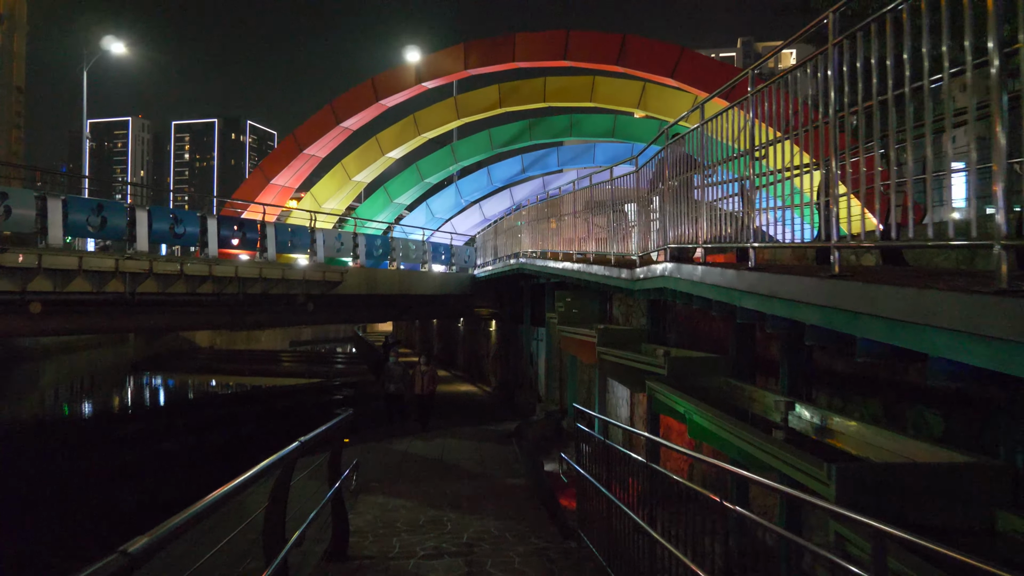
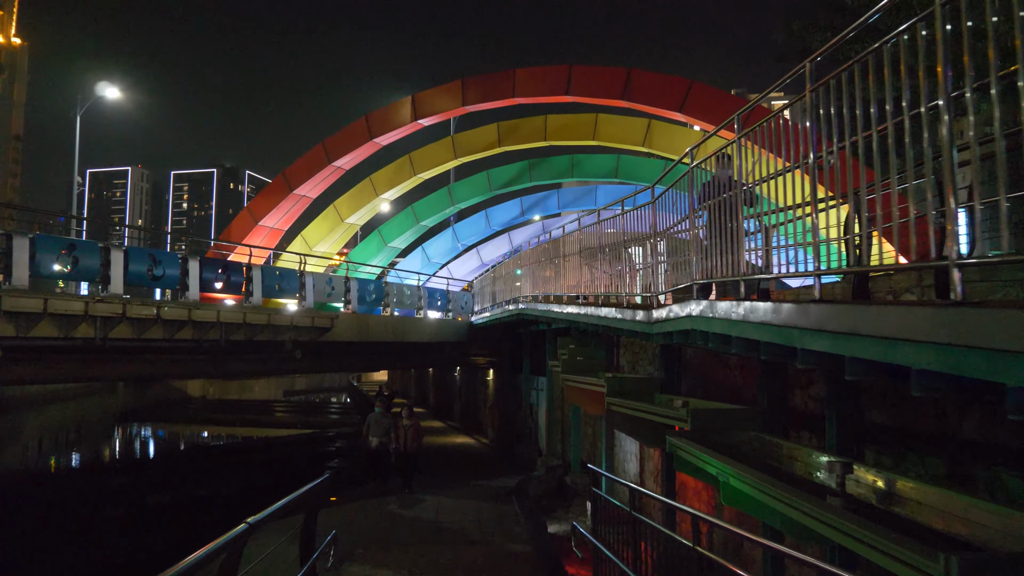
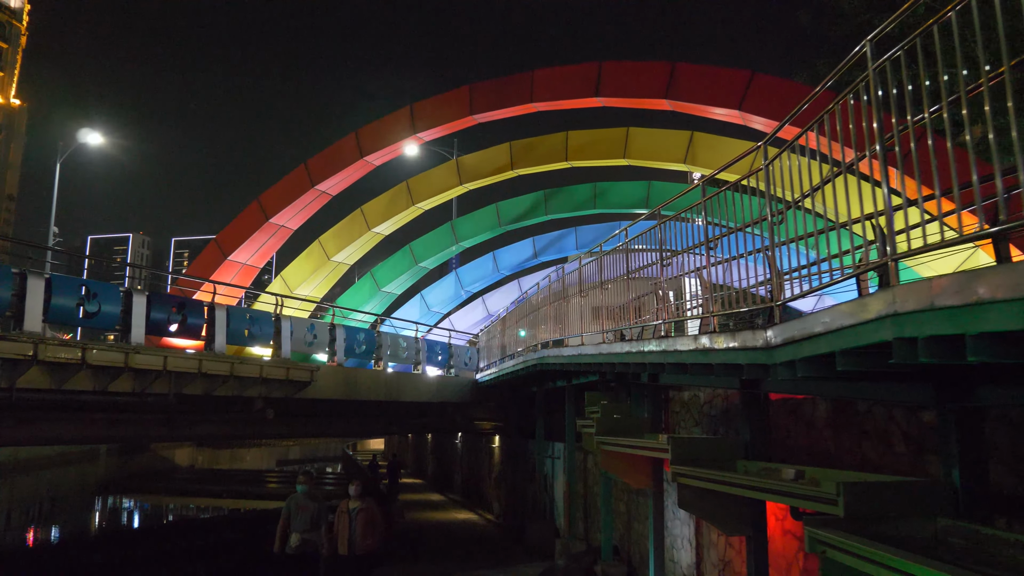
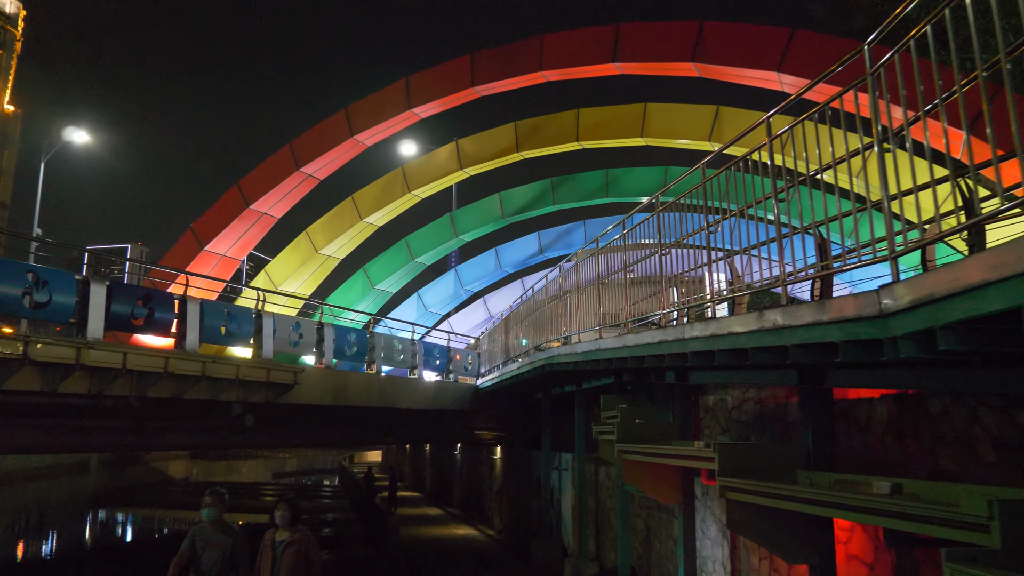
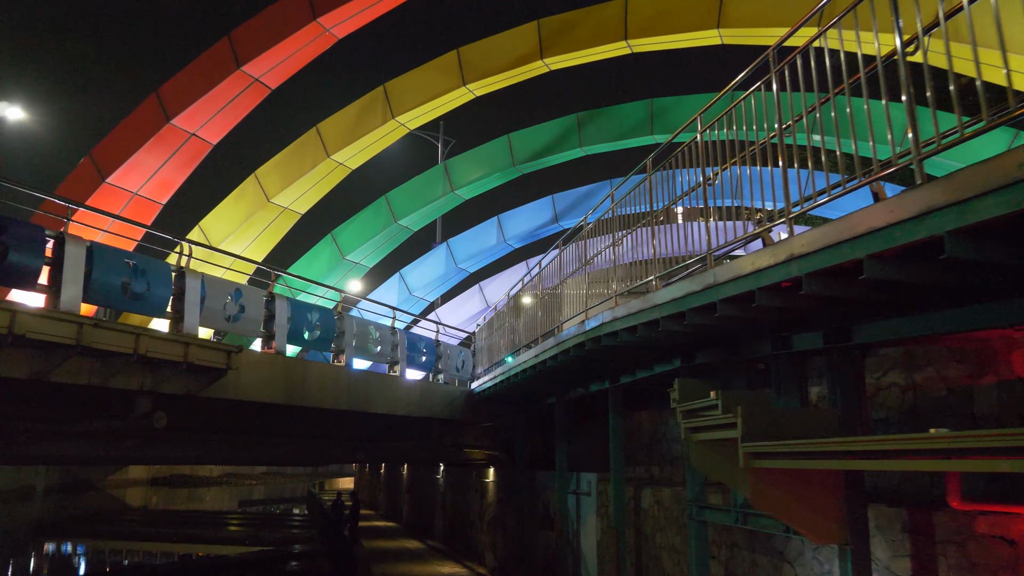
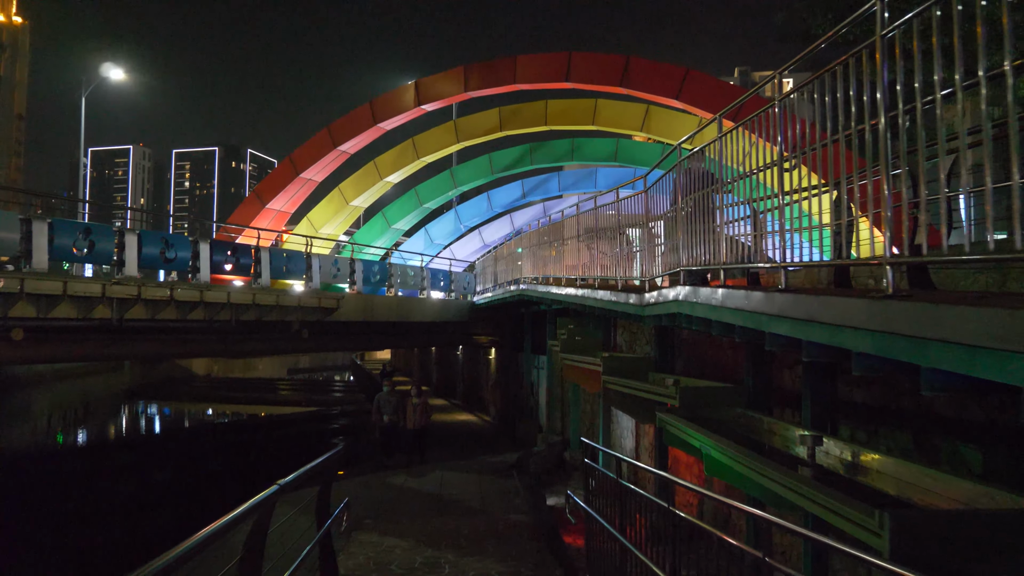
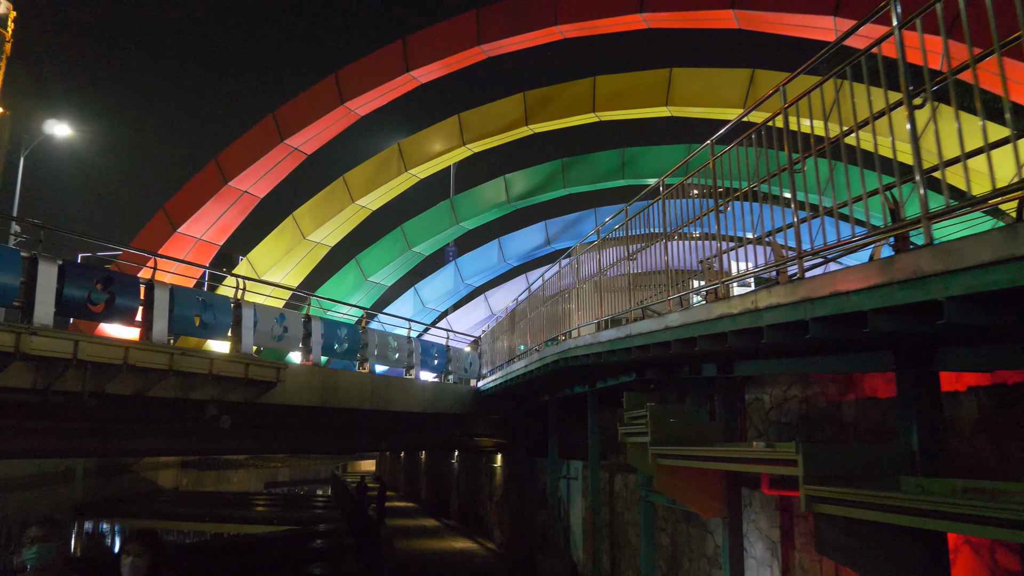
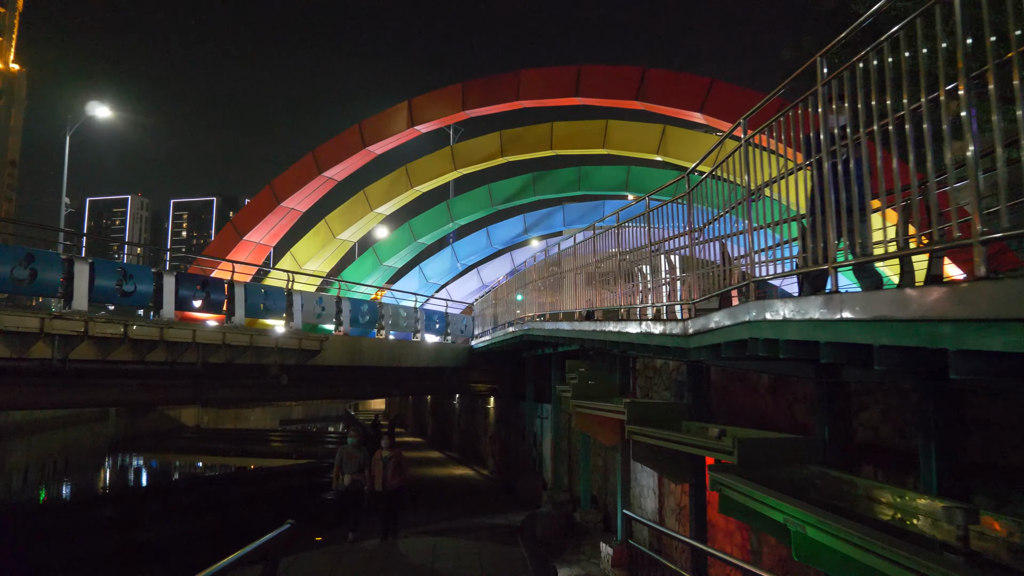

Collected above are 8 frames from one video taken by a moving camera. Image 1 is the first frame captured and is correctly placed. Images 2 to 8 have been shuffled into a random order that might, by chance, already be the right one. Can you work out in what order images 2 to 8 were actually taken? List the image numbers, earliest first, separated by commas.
6, 2, 8, 3, 4, 7, 5
